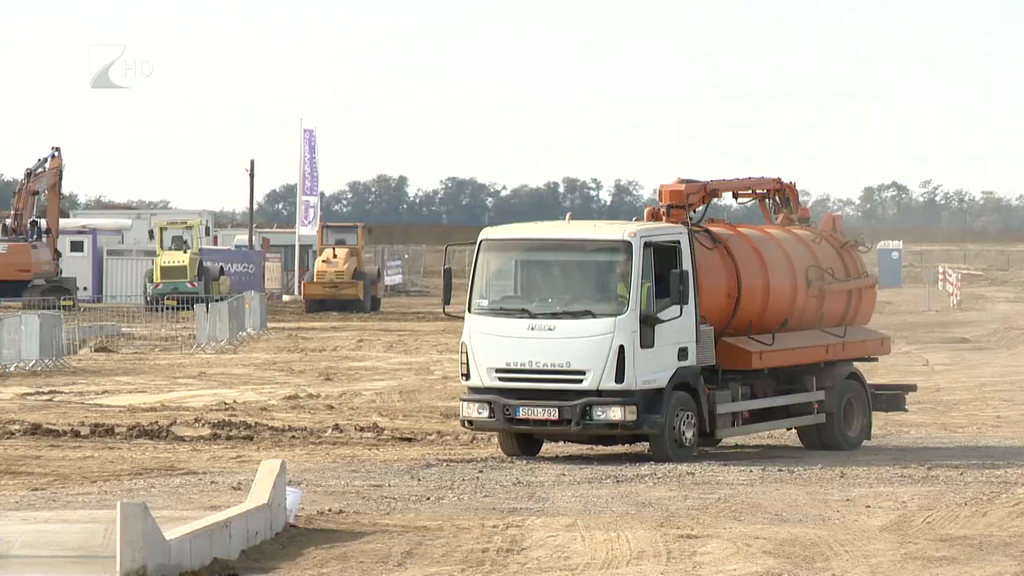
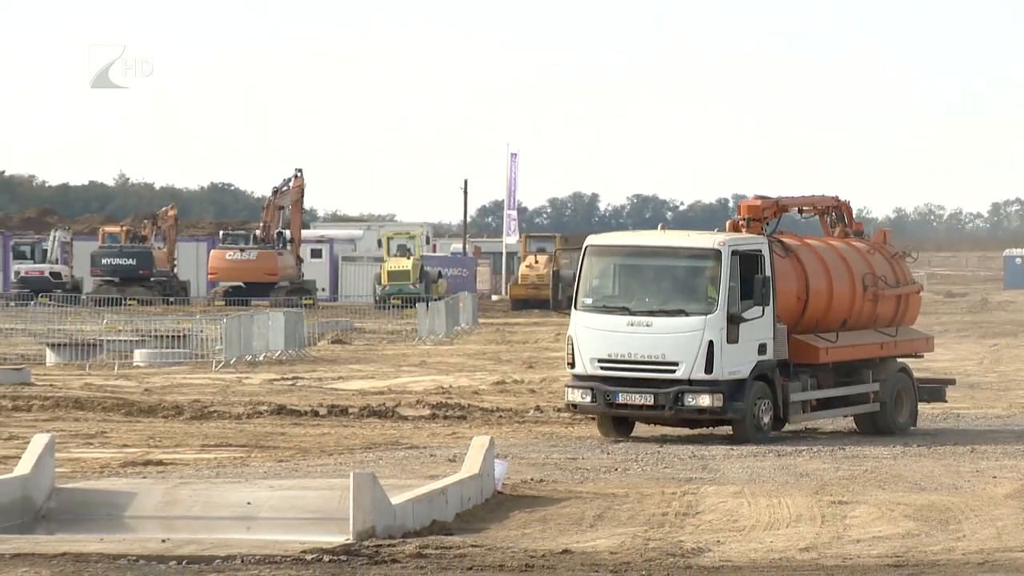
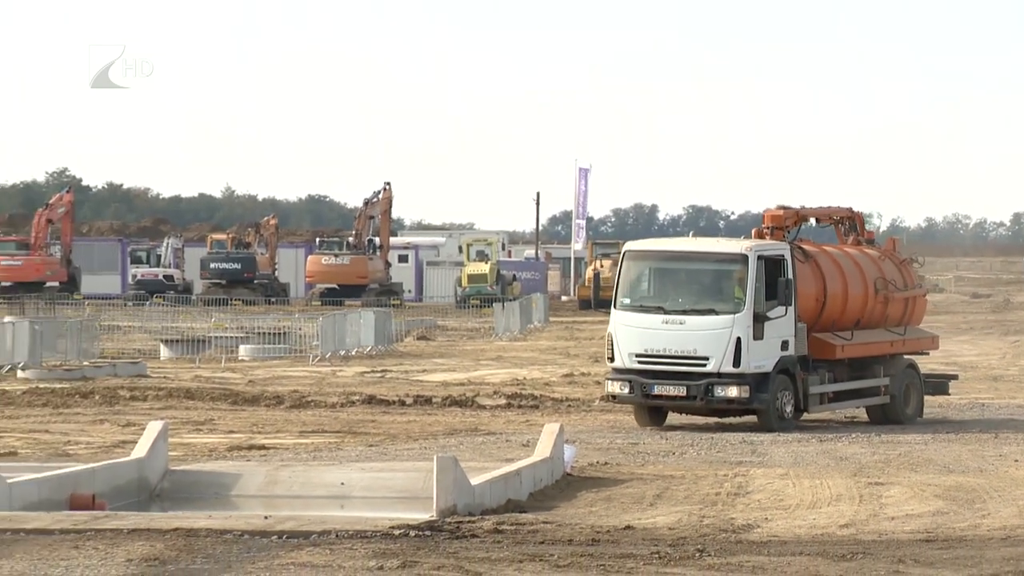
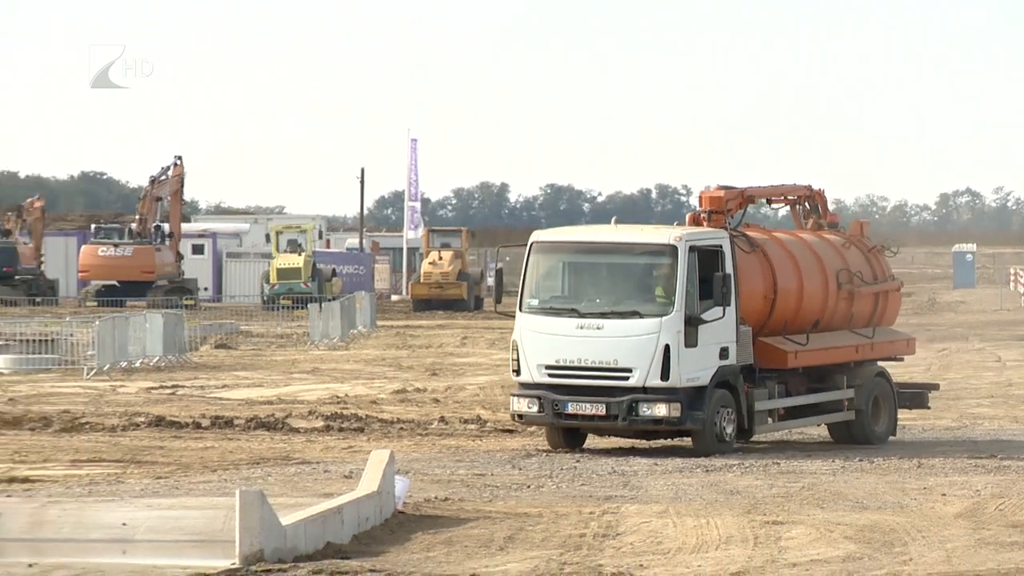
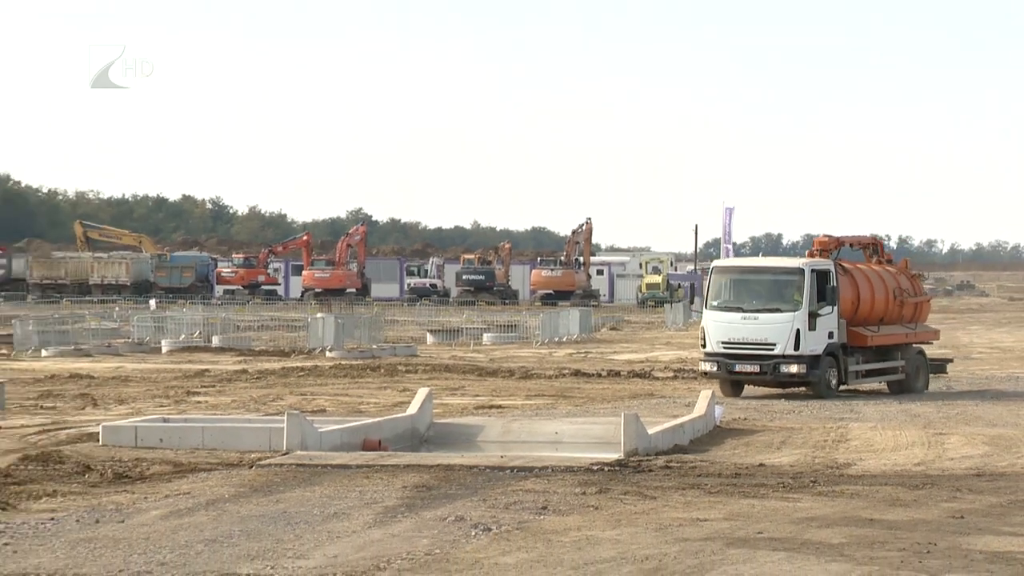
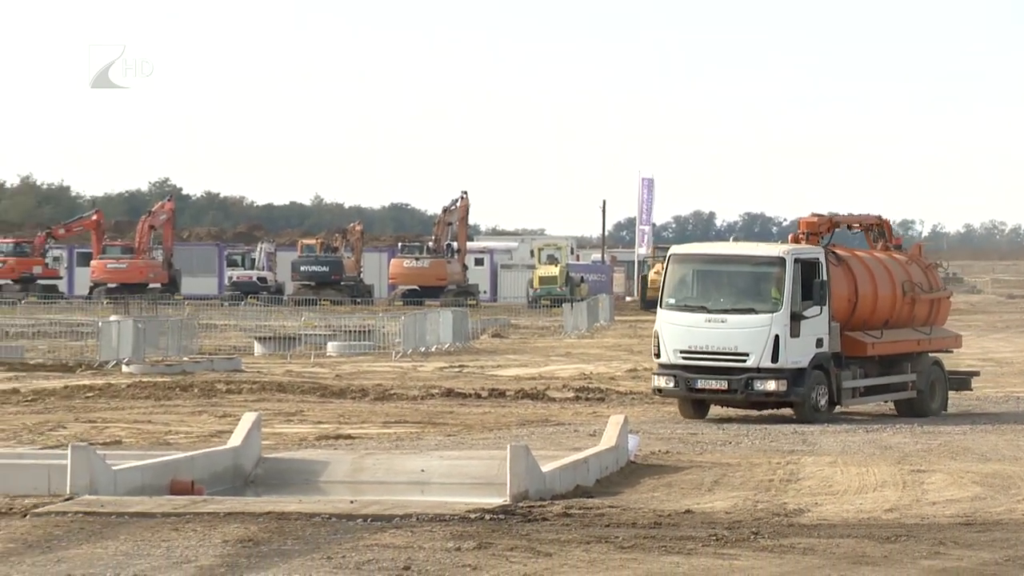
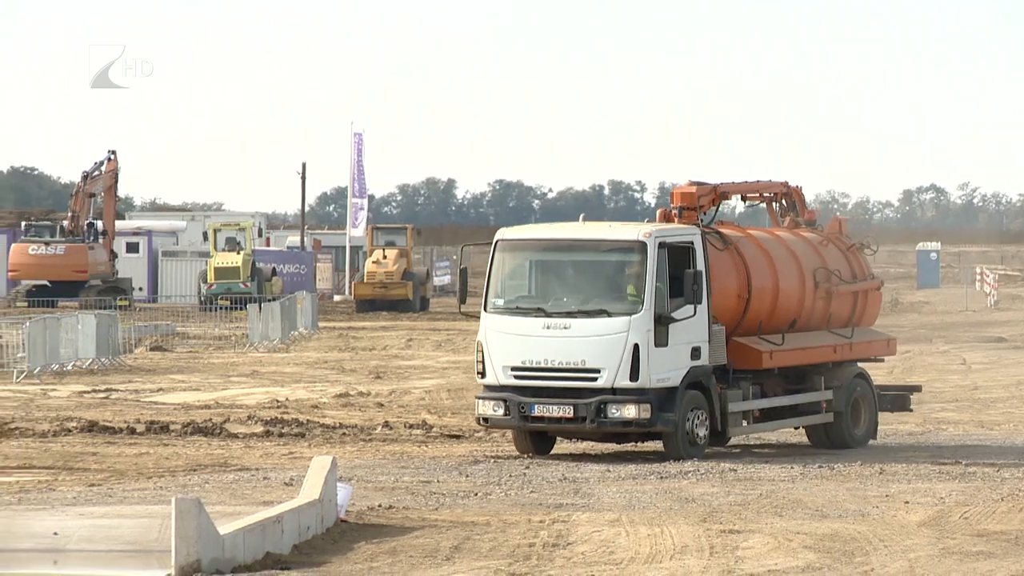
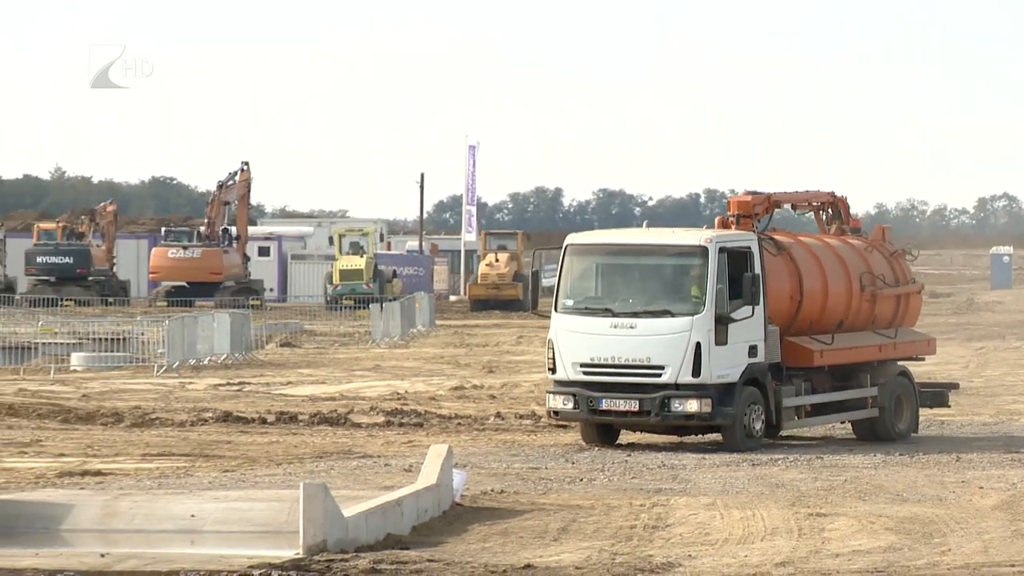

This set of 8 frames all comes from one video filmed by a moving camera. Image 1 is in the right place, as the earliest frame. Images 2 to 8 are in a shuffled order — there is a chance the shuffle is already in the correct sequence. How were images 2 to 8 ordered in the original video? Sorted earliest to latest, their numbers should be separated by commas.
7, 4, 8, 2, 3, 6, 5
